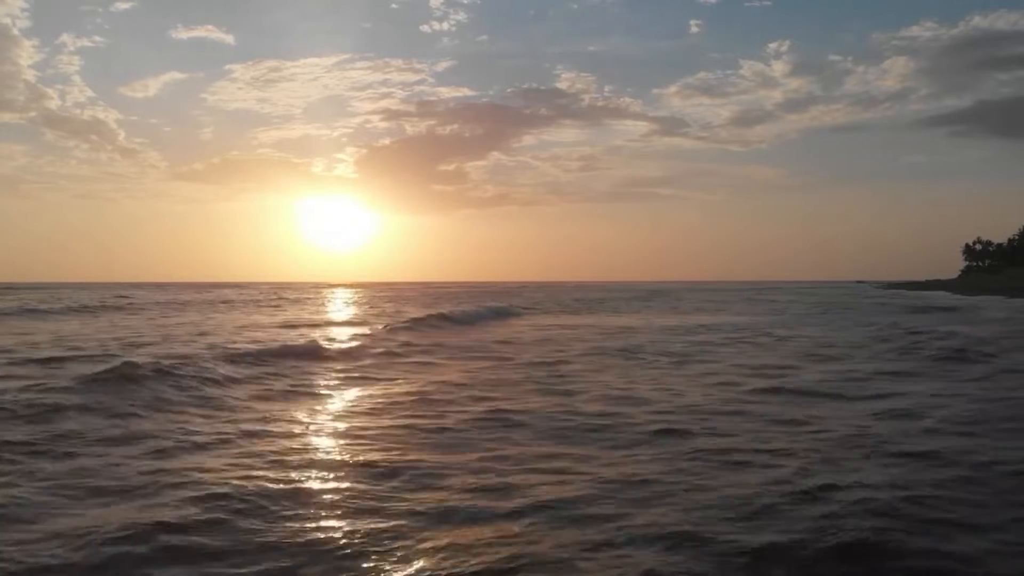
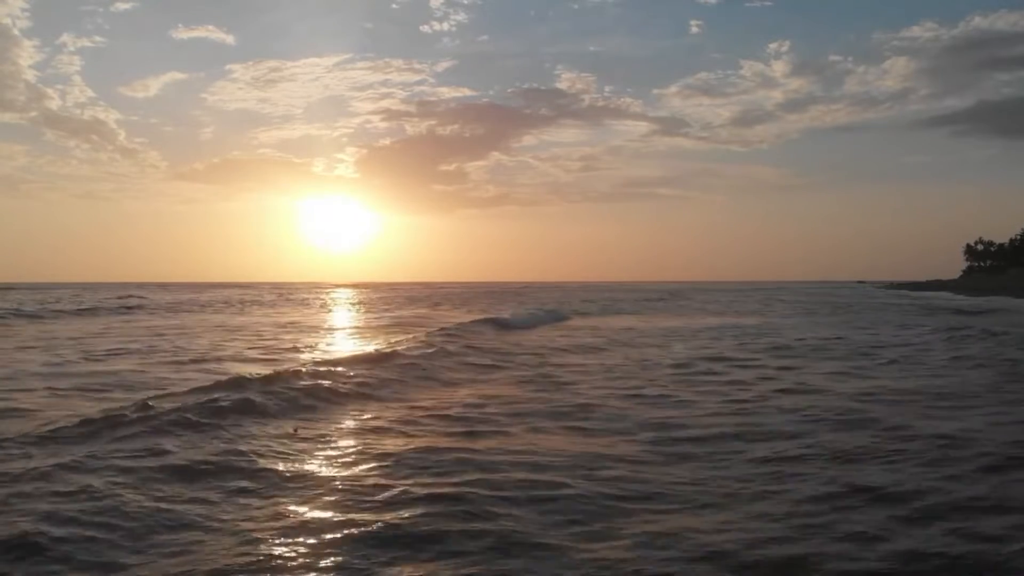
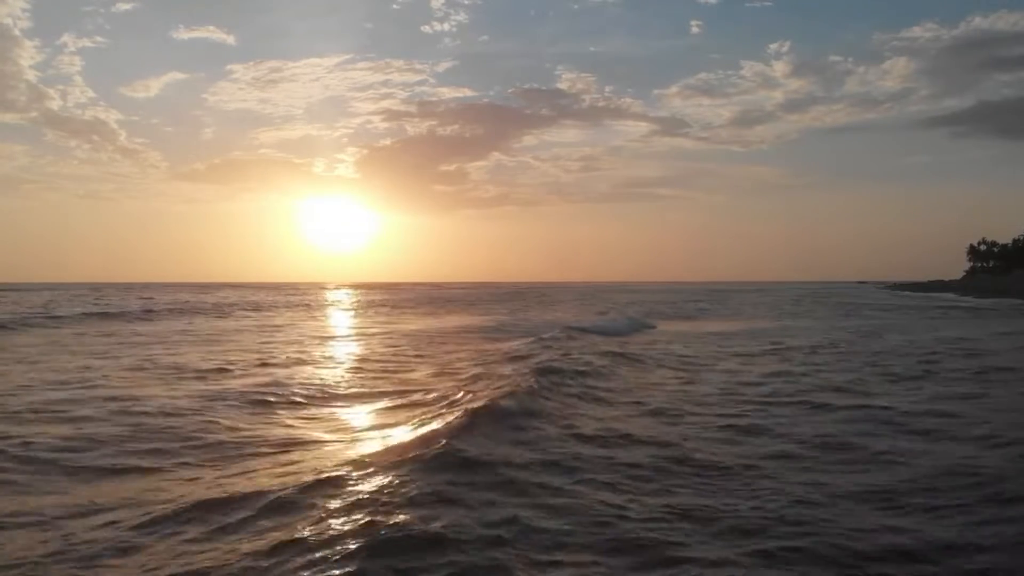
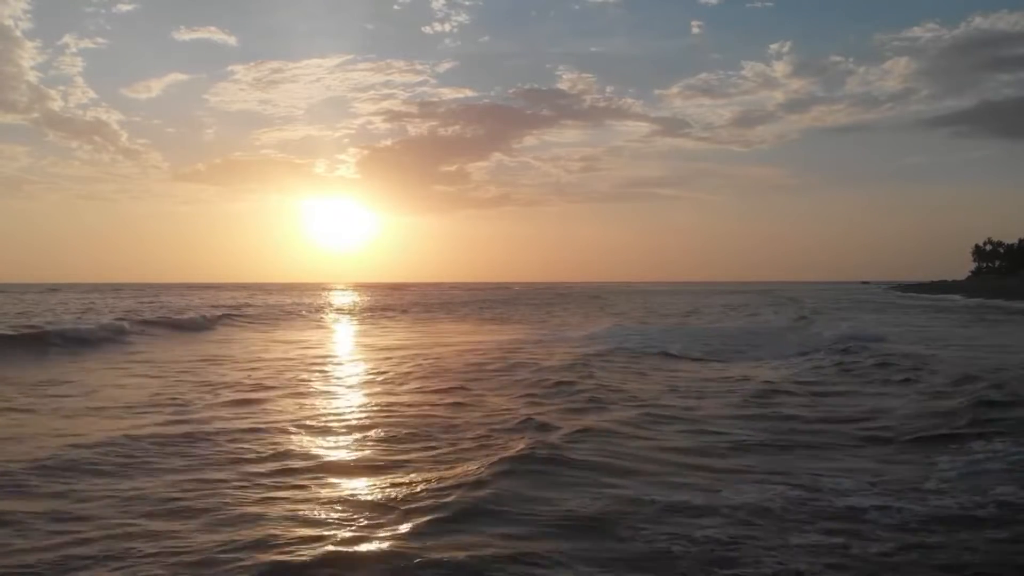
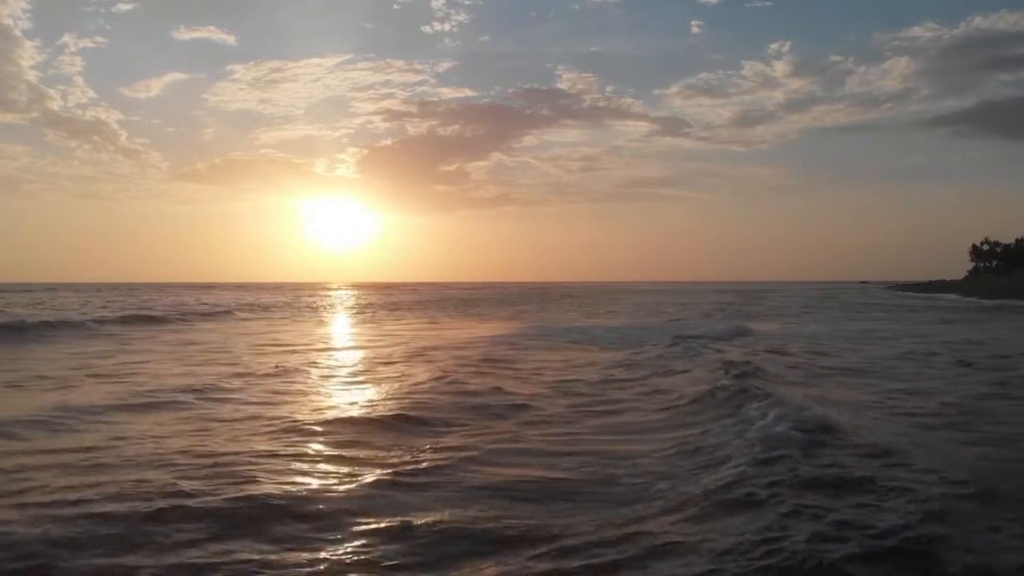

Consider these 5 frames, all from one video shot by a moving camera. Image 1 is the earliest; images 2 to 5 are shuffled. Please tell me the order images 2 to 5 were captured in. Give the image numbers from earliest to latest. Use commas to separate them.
2, 3, 5, 4
